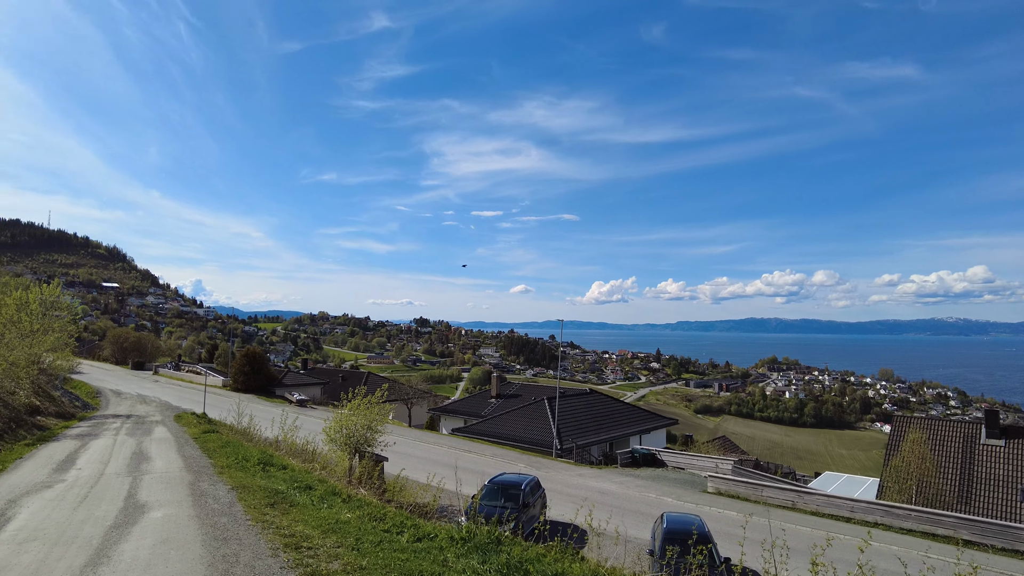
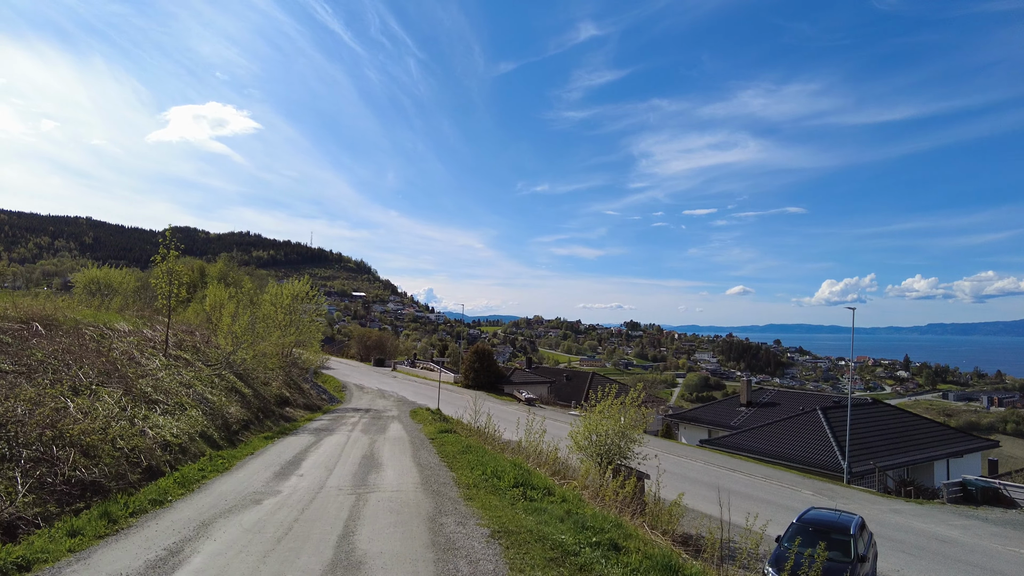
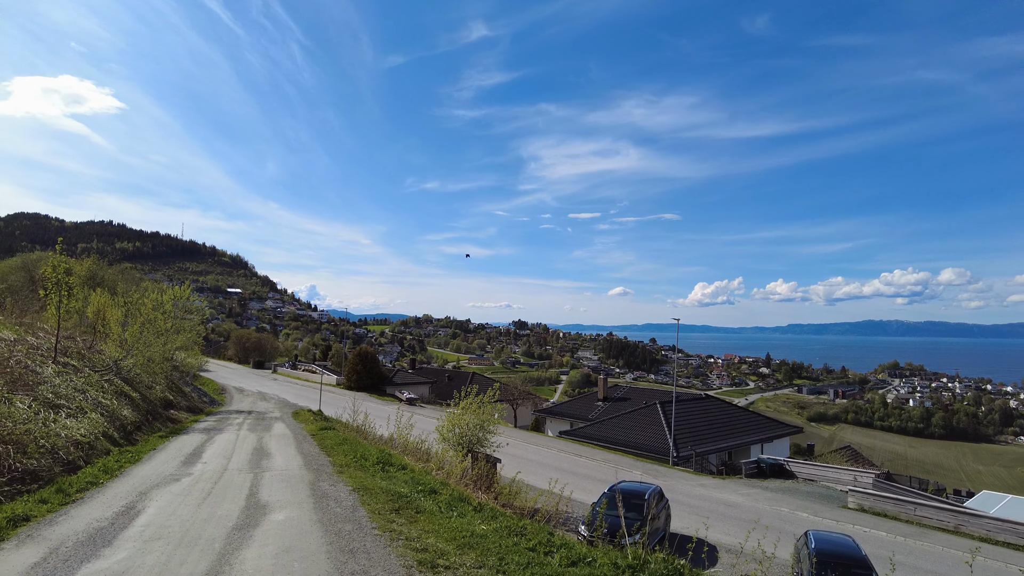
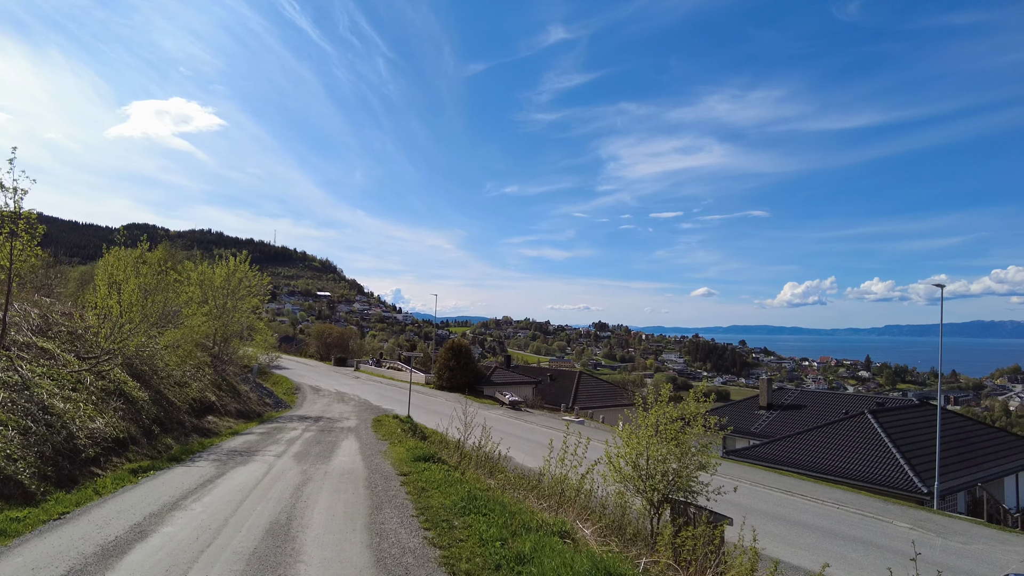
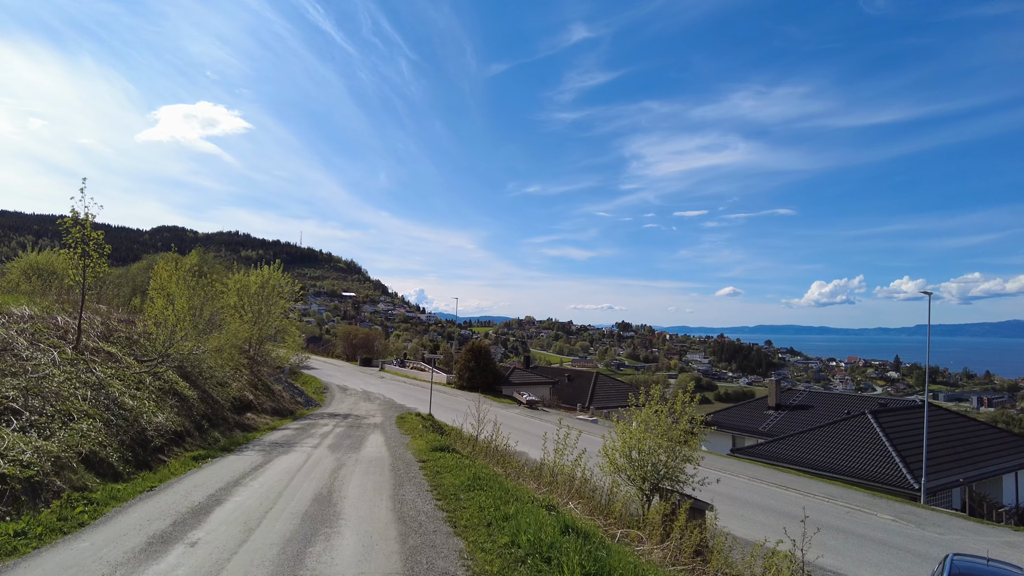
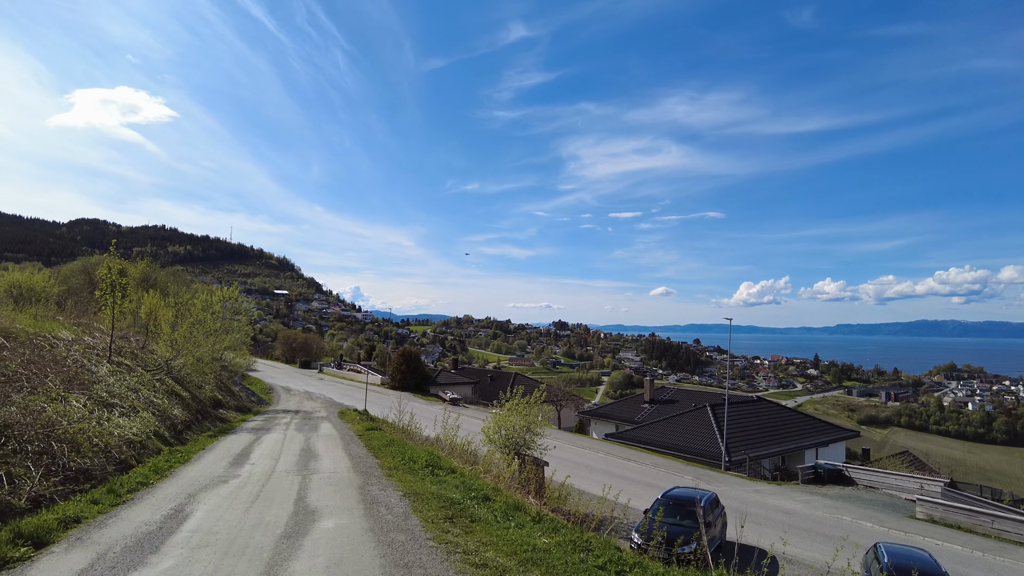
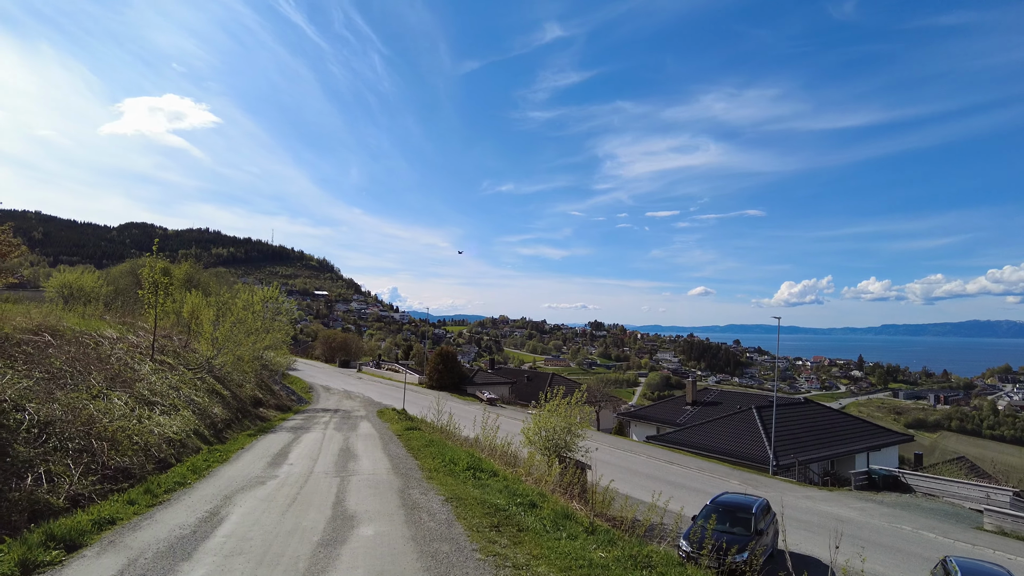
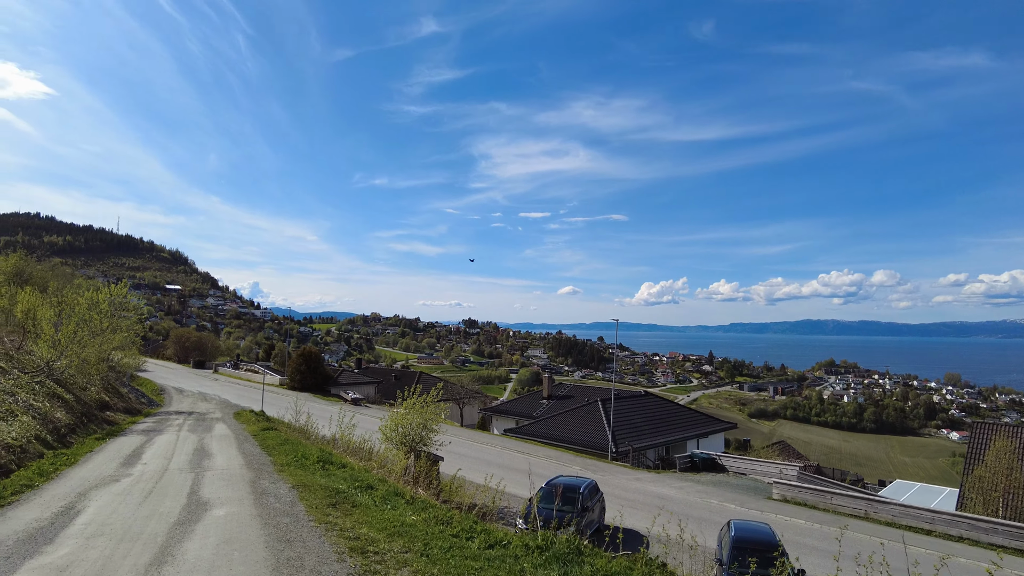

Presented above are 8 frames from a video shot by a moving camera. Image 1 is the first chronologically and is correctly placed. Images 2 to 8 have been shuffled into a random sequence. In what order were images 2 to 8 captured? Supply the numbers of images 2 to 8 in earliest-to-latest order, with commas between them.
8, 3, 6, 7, 2, 5, 4
